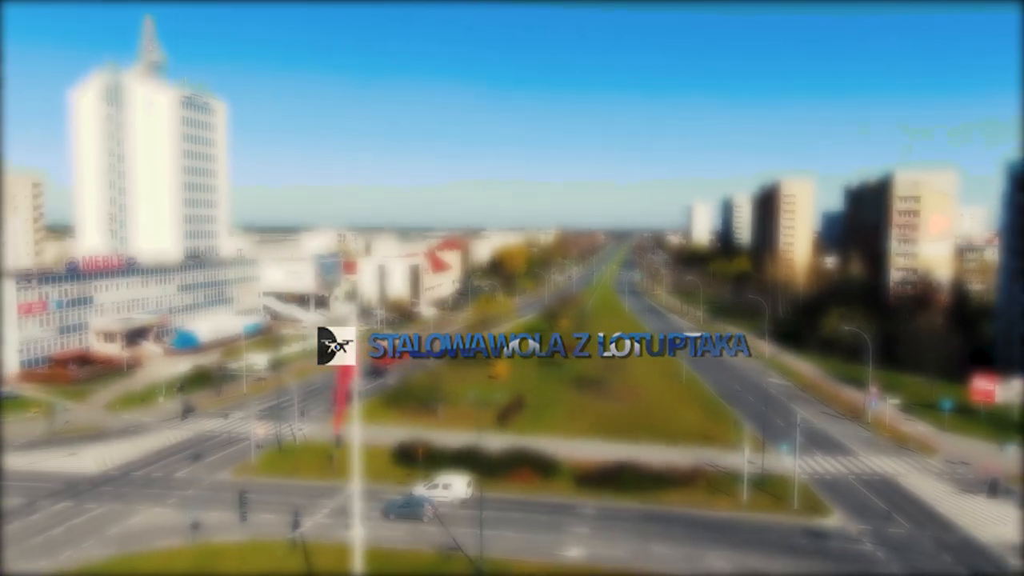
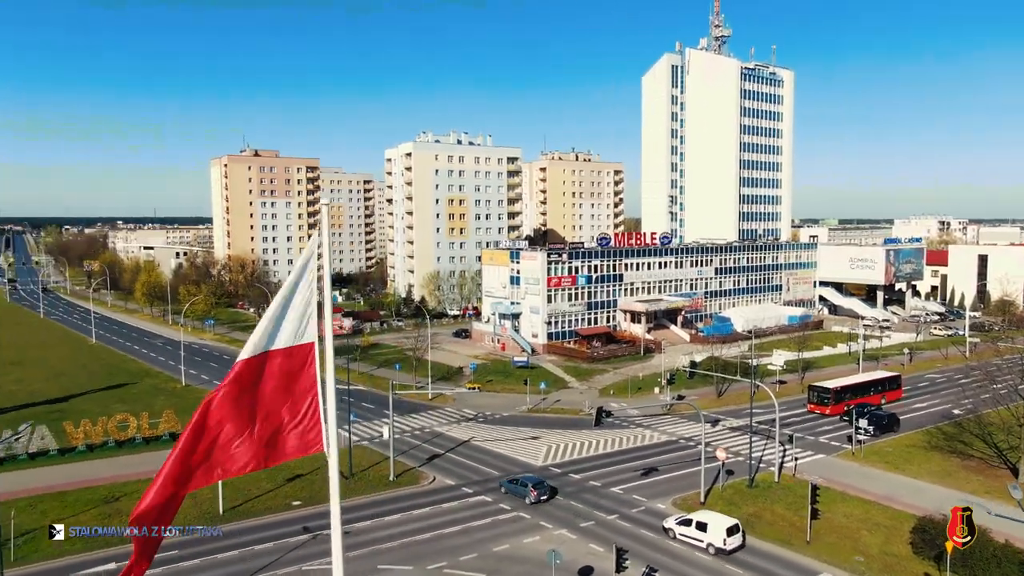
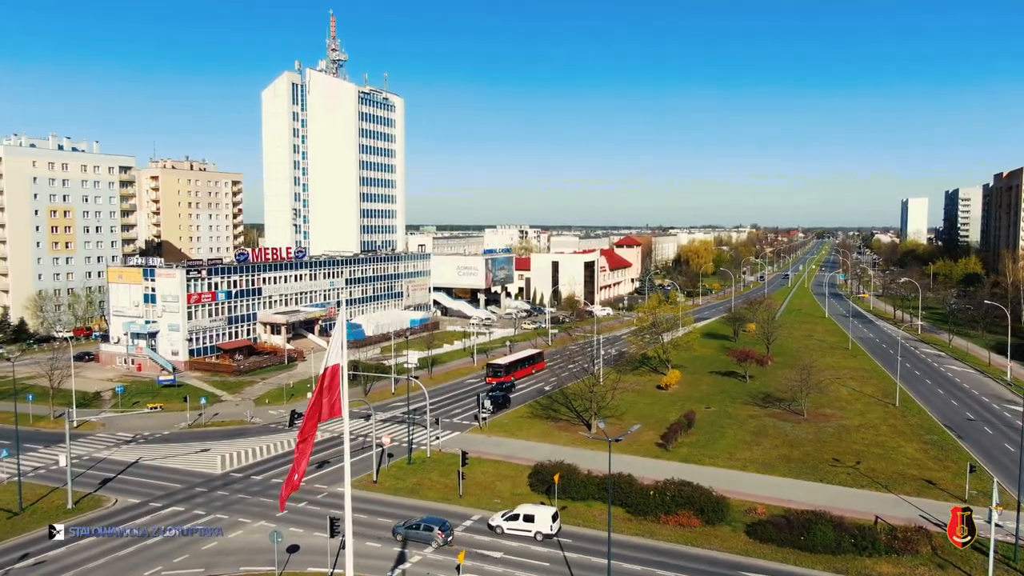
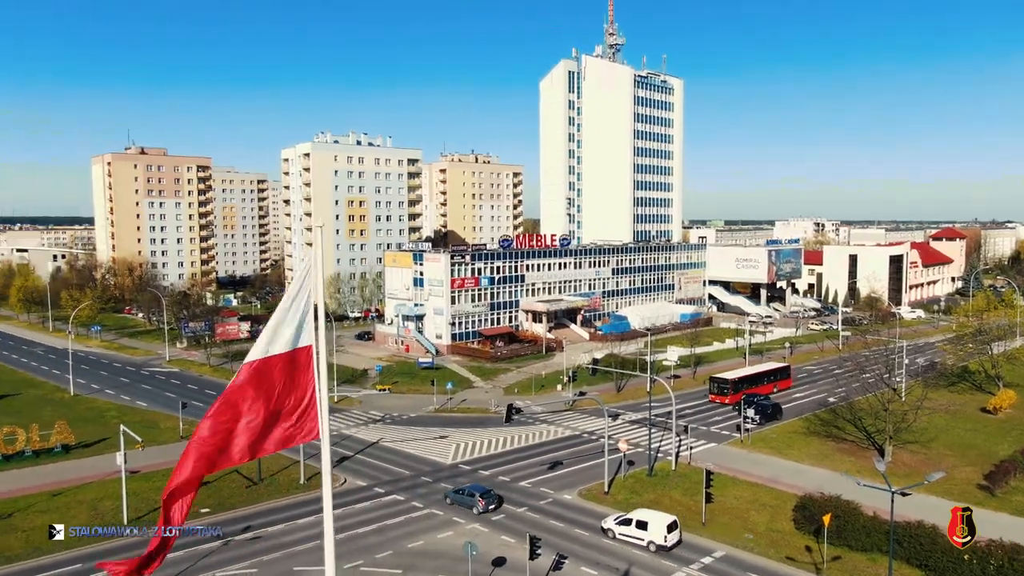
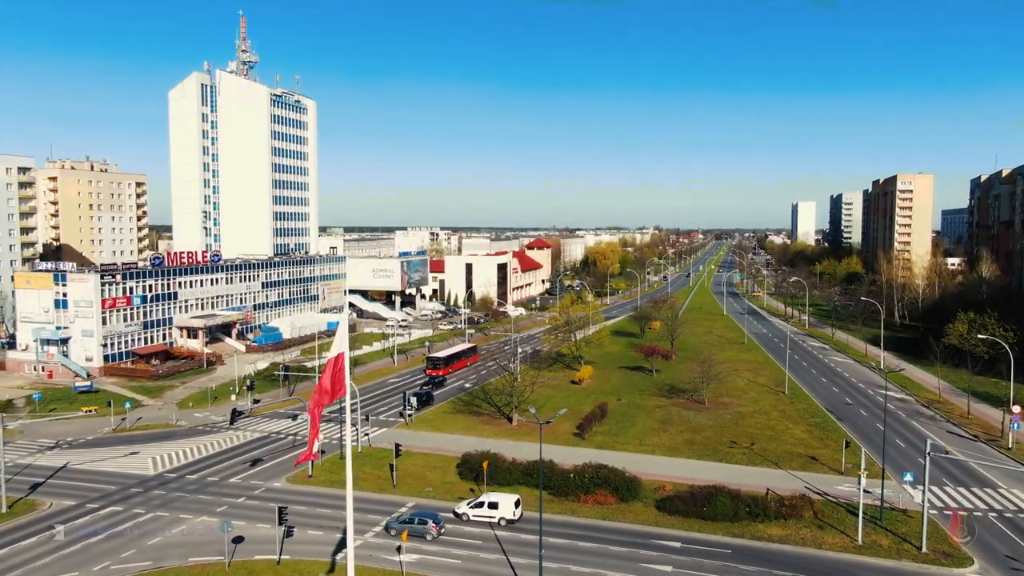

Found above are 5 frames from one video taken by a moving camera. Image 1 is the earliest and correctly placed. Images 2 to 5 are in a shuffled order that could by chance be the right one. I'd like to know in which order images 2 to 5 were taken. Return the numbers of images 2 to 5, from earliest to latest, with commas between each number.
5, 3, 4, 2
